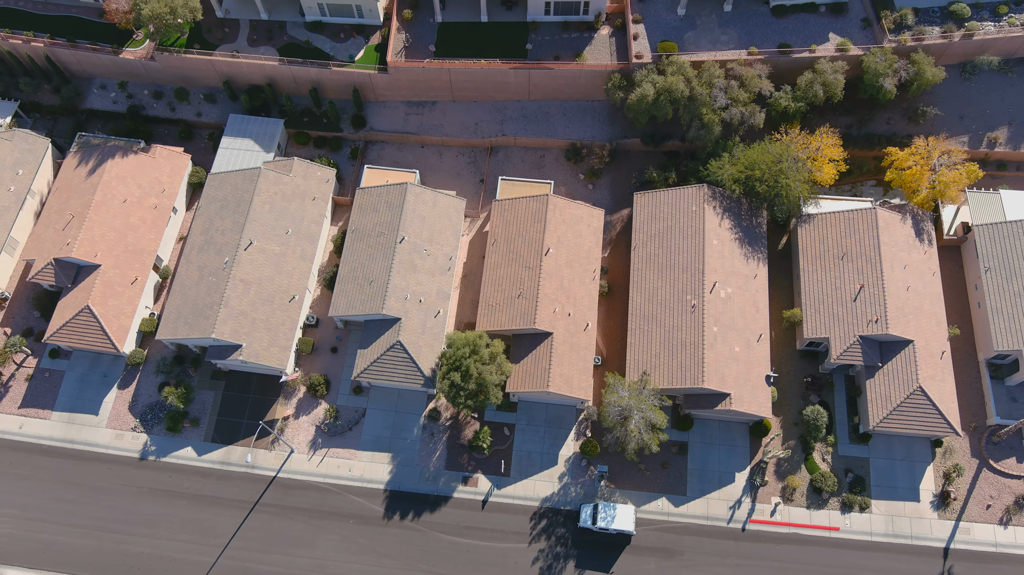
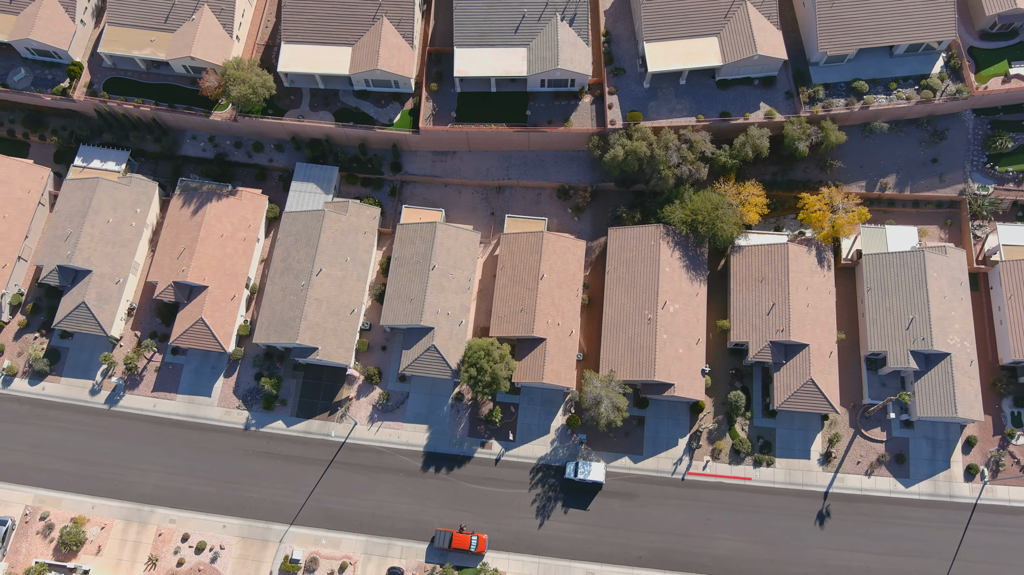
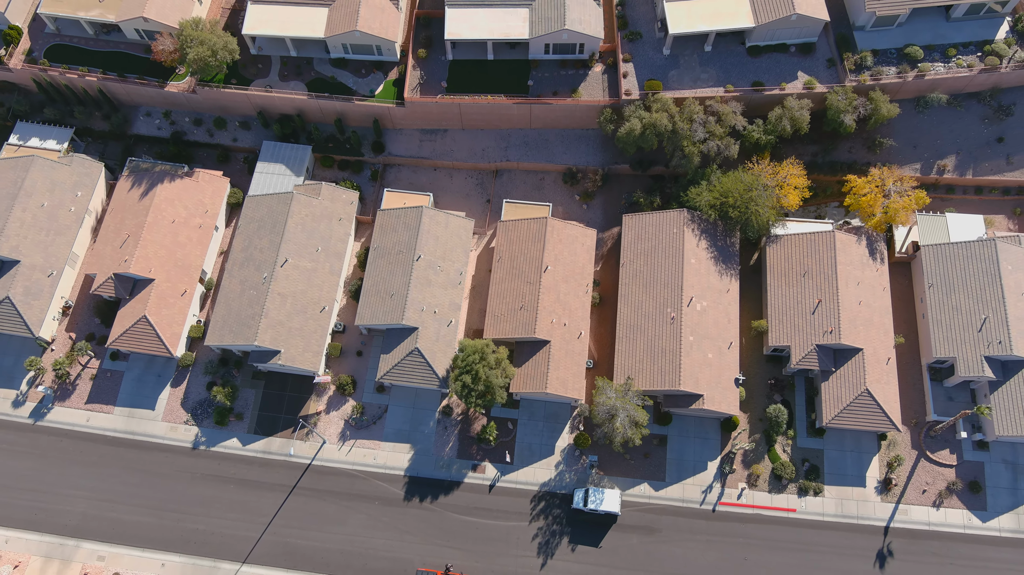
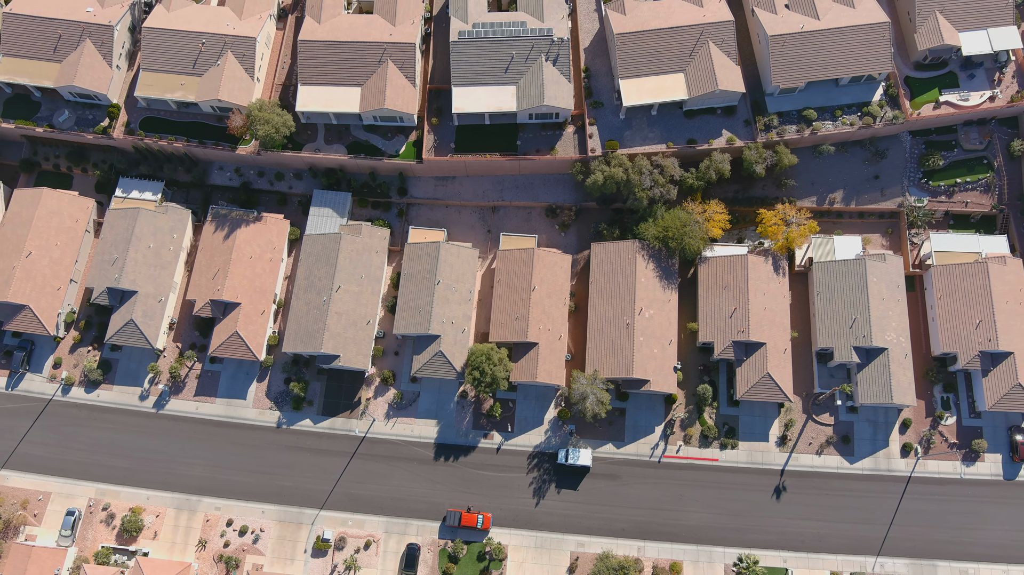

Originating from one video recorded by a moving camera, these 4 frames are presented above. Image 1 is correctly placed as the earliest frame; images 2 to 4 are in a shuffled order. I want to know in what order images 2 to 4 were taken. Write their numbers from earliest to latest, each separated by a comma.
3, 2, 4
